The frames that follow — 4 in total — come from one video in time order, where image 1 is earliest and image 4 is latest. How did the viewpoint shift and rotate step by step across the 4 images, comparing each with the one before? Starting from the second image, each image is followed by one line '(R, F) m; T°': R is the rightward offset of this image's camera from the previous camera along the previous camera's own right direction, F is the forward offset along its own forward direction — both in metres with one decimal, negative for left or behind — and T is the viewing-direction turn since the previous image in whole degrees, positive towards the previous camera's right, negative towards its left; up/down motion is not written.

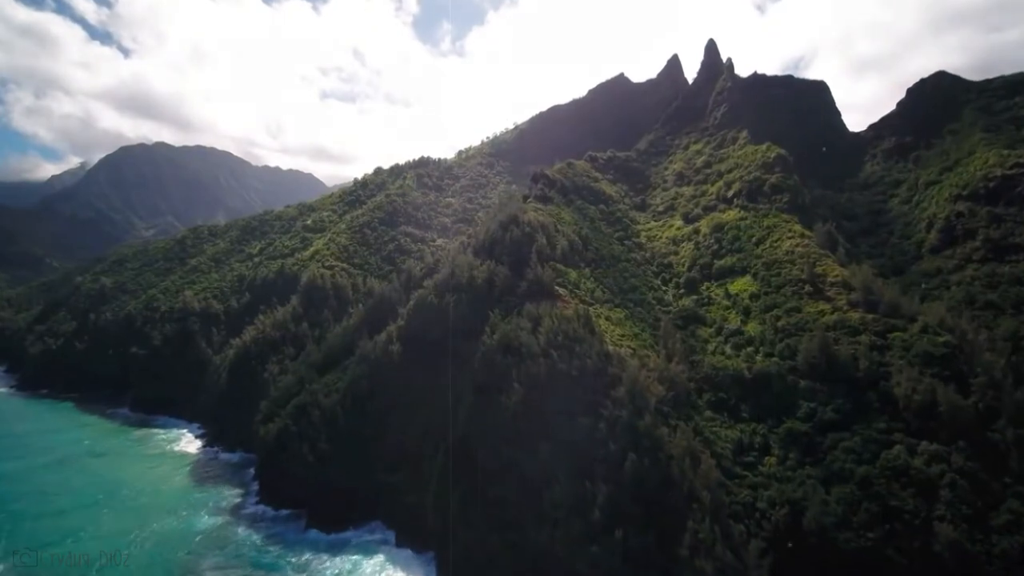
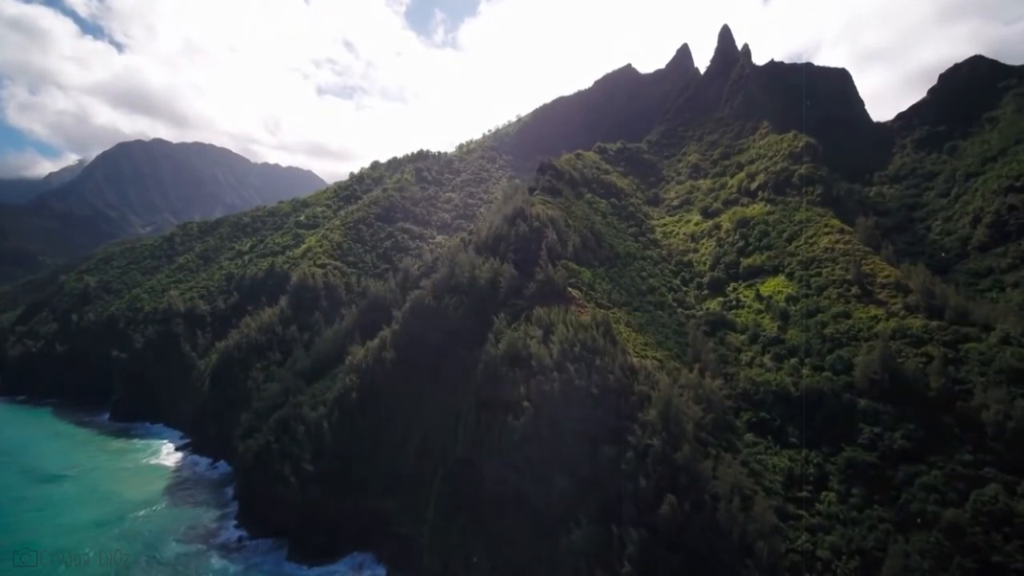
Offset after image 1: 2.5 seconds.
(-0.5, +5.9) m; 0°
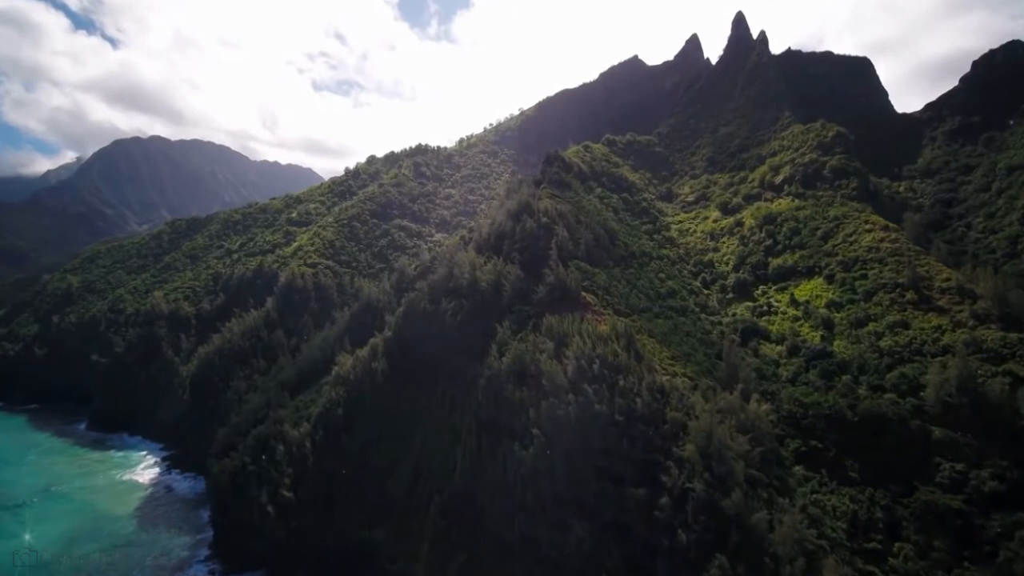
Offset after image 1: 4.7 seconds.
(-0.3, +5.5) m; 0°
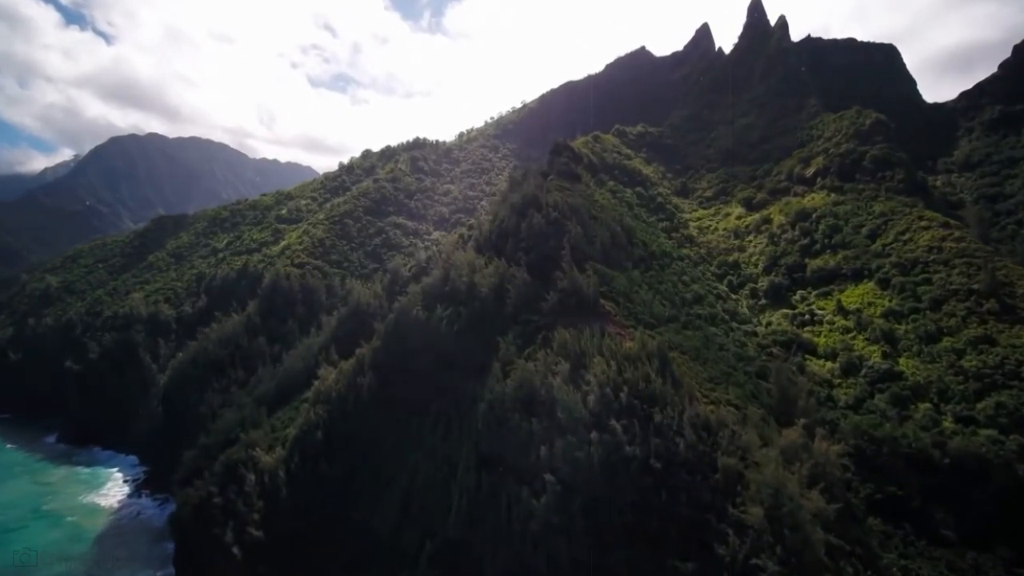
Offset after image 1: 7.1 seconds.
(-0.3, +6.0) m; 0°
